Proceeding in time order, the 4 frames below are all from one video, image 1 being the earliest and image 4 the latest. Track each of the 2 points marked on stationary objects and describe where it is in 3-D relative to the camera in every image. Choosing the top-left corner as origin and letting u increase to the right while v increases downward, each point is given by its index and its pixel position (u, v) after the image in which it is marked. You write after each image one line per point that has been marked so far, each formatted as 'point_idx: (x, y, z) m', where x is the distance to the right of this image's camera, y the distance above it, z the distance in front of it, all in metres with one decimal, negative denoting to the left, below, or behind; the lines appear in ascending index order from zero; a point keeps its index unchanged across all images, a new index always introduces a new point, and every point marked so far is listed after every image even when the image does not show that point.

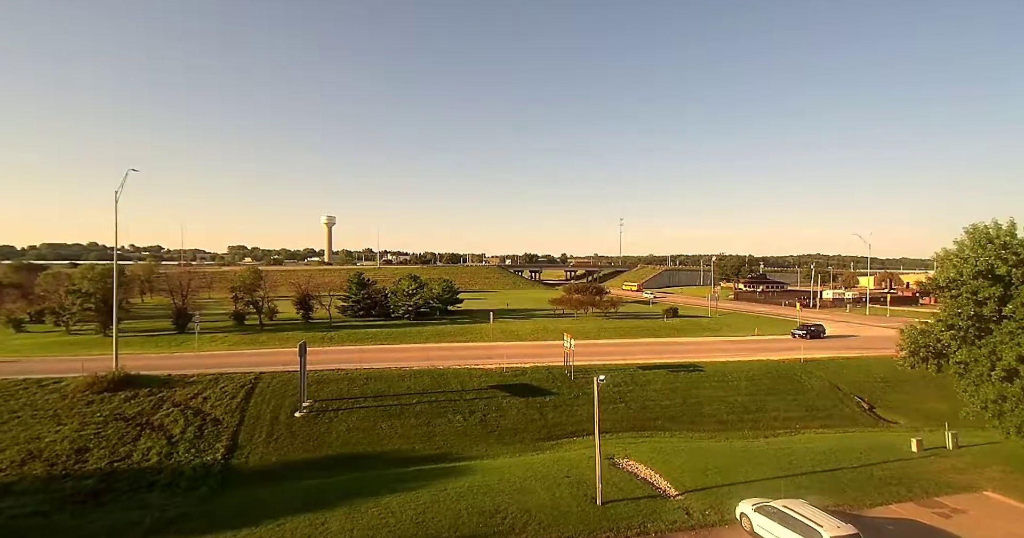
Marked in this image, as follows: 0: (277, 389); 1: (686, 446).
0: (-8.8, -4.5, +19.8) m
1: (+5.8, -5.9, +17.8) m
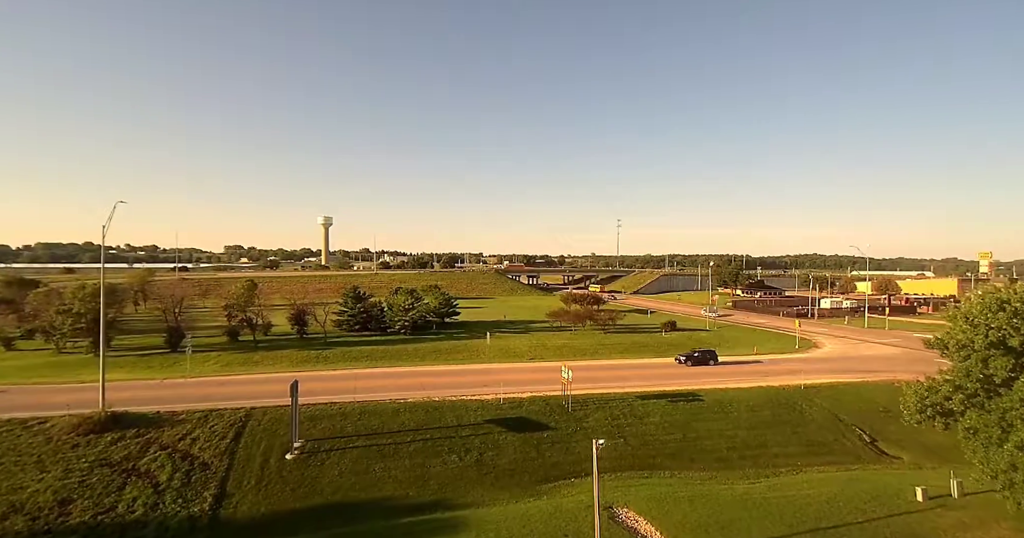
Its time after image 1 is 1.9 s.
0: (-8.9, -5.8, +19.4) m
1: (+5.7, -7.2, +17.4) m
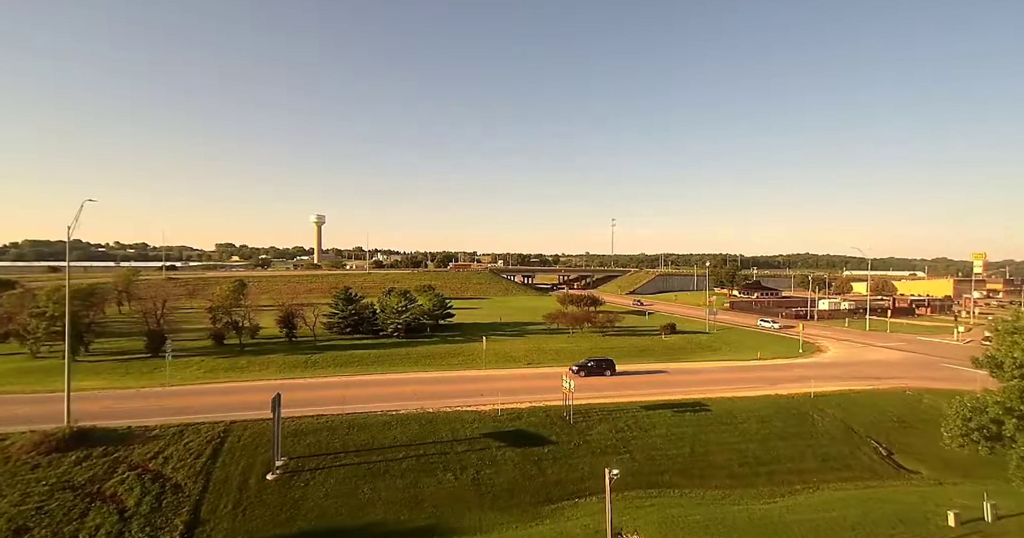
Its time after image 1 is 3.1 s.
0: (-8.9, -5.9, +18.0) m
1: (+5.7, -7.4, +16.2) m
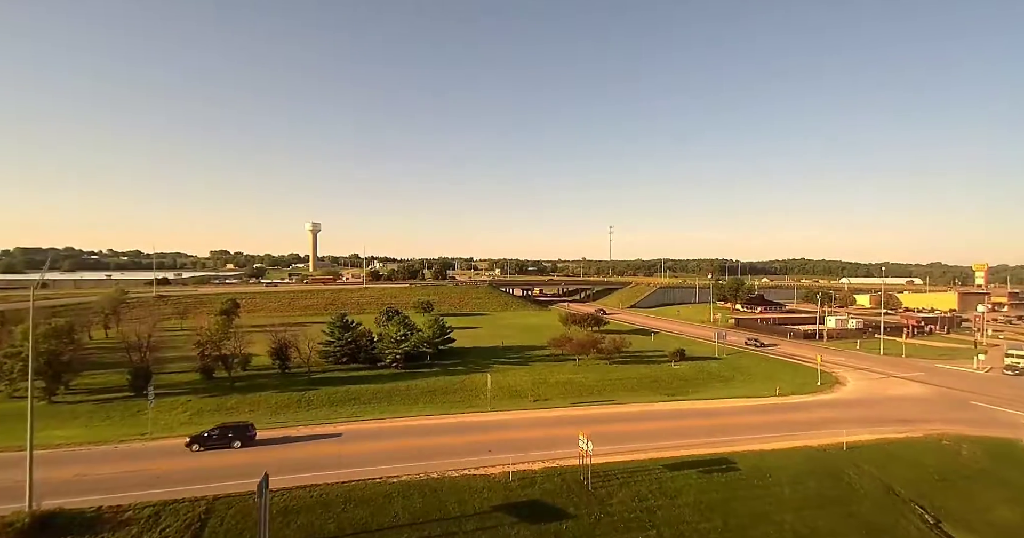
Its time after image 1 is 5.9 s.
0: (-8.4, -7.8, +16.0) m
1: (+6.2, -9.3, +14.3) m
